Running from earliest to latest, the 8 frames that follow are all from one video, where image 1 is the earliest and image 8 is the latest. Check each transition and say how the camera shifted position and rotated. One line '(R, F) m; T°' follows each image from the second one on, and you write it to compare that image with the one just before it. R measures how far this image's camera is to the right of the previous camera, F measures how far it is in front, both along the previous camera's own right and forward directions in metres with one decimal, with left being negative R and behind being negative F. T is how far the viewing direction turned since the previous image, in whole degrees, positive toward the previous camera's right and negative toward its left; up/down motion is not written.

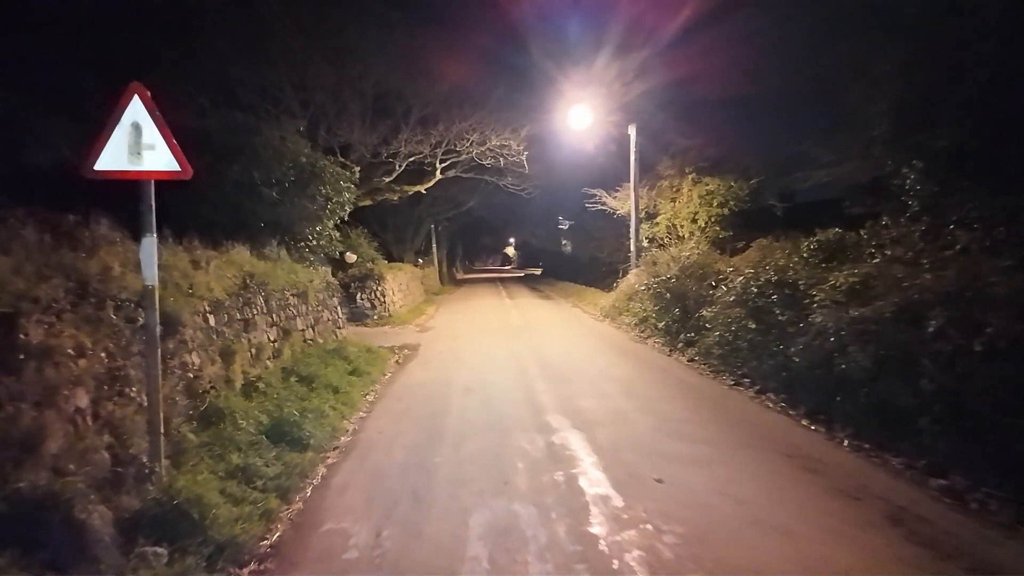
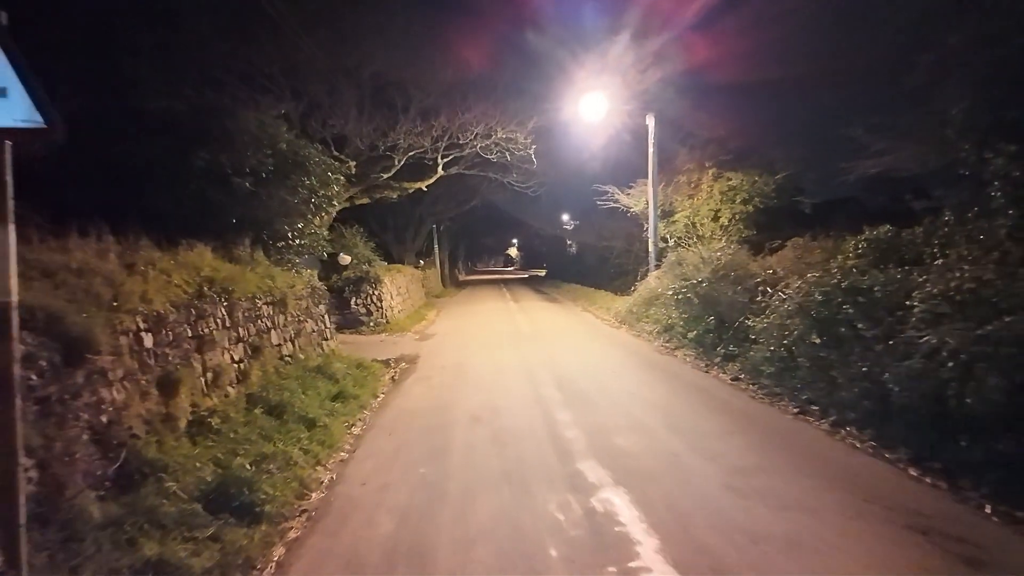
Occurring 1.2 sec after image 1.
(-0.2, +1.9) m; 0°
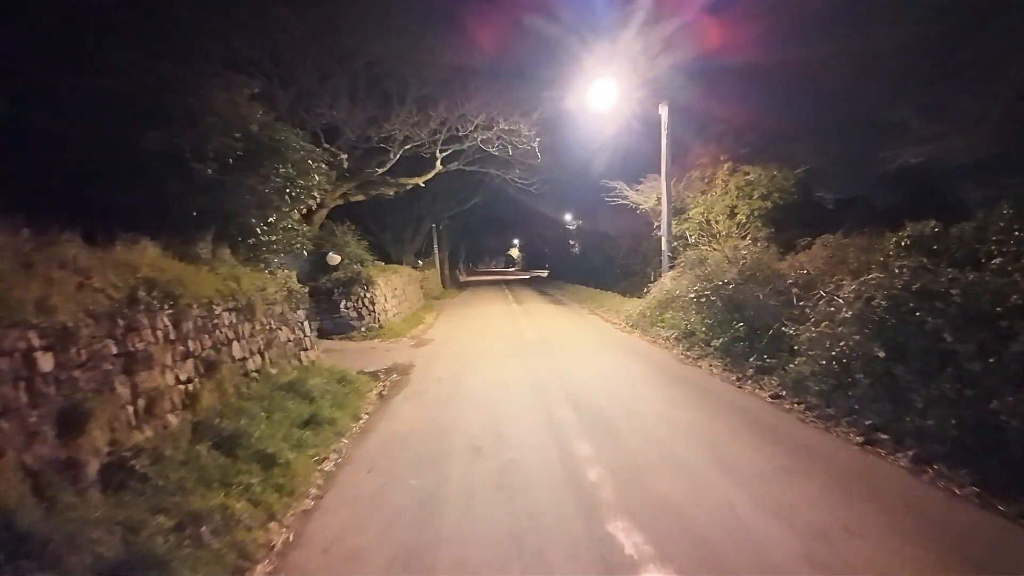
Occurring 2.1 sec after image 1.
(-0.1, +1.5) m; 0°
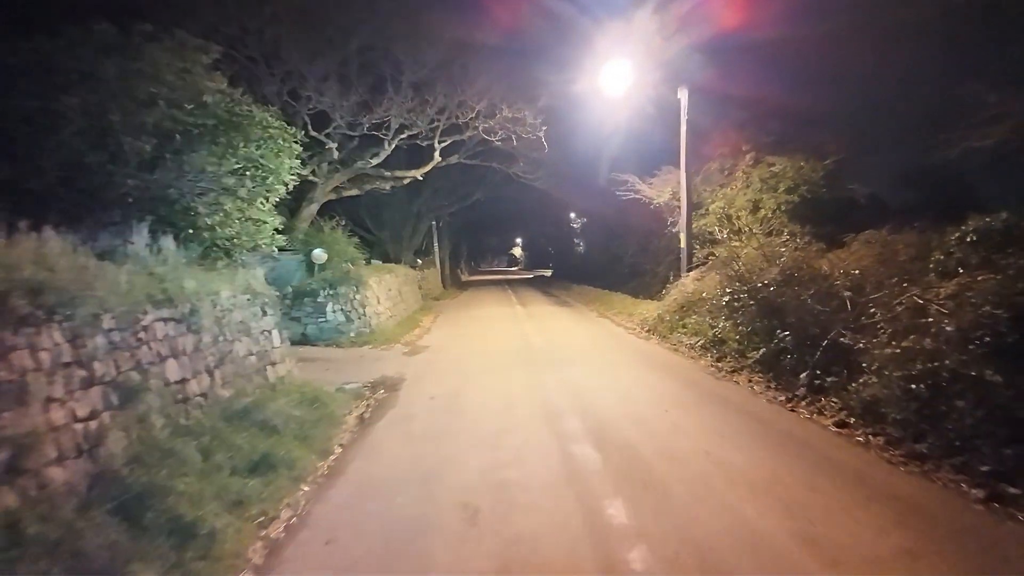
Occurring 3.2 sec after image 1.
(-0.1, +1.8) m; 0°
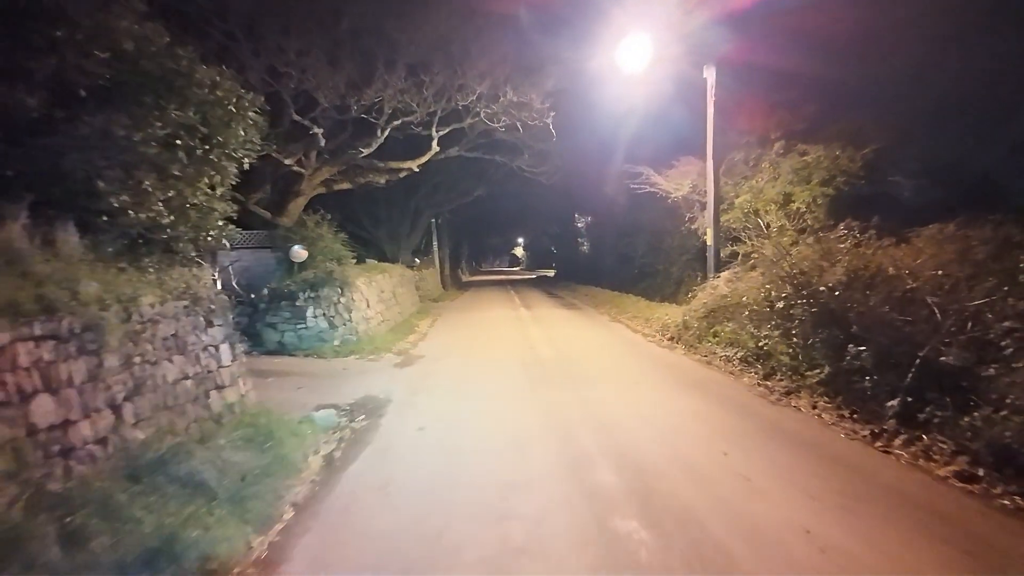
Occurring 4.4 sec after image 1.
(-0.1, +2.0) m; 0°
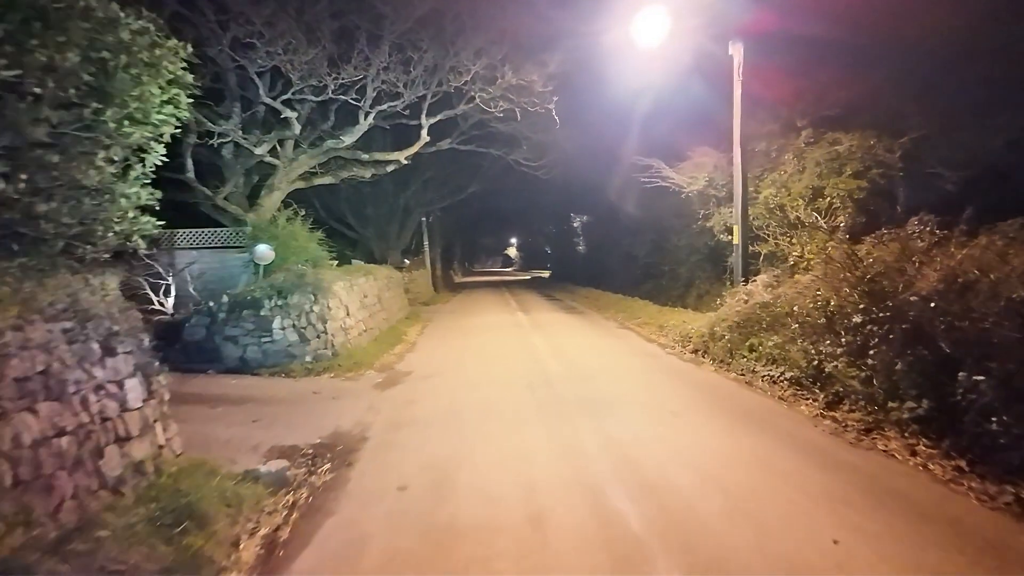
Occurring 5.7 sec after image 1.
(-0.2, +2.0) m; +1°
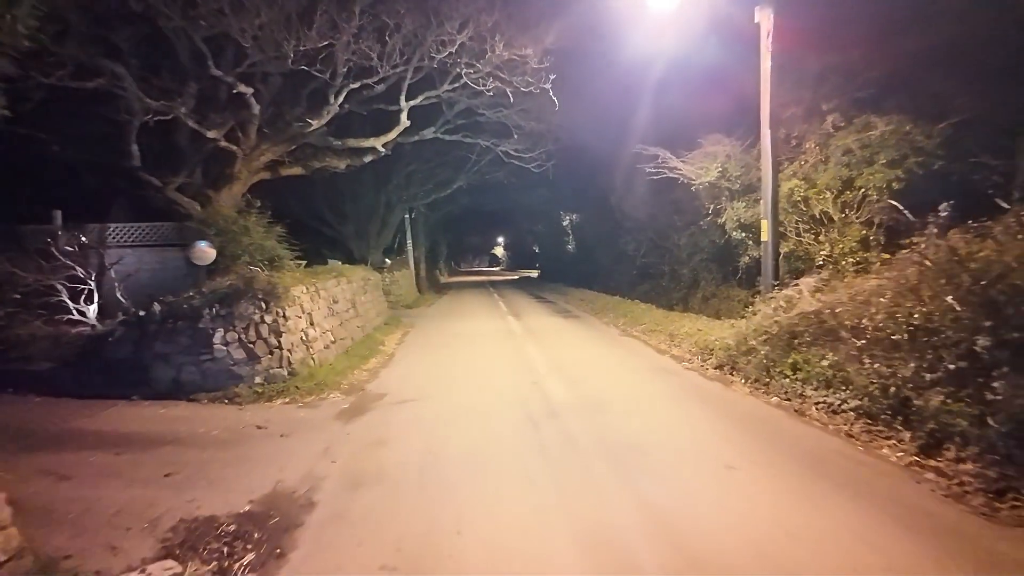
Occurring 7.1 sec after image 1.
(-0.1, +2.1) m; +1°
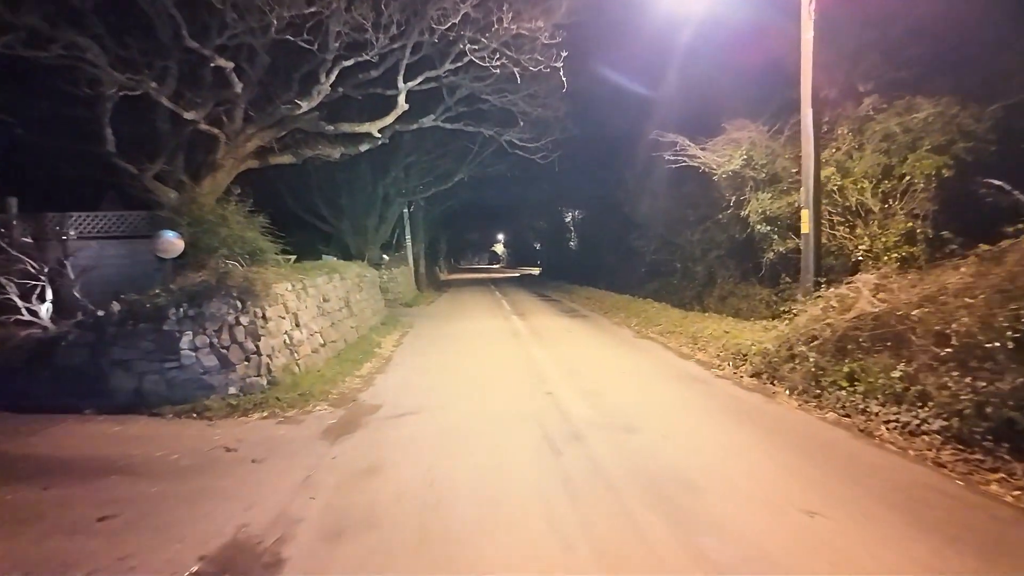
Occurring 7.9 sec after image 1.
(-0.2, +1.3) m; 0°
